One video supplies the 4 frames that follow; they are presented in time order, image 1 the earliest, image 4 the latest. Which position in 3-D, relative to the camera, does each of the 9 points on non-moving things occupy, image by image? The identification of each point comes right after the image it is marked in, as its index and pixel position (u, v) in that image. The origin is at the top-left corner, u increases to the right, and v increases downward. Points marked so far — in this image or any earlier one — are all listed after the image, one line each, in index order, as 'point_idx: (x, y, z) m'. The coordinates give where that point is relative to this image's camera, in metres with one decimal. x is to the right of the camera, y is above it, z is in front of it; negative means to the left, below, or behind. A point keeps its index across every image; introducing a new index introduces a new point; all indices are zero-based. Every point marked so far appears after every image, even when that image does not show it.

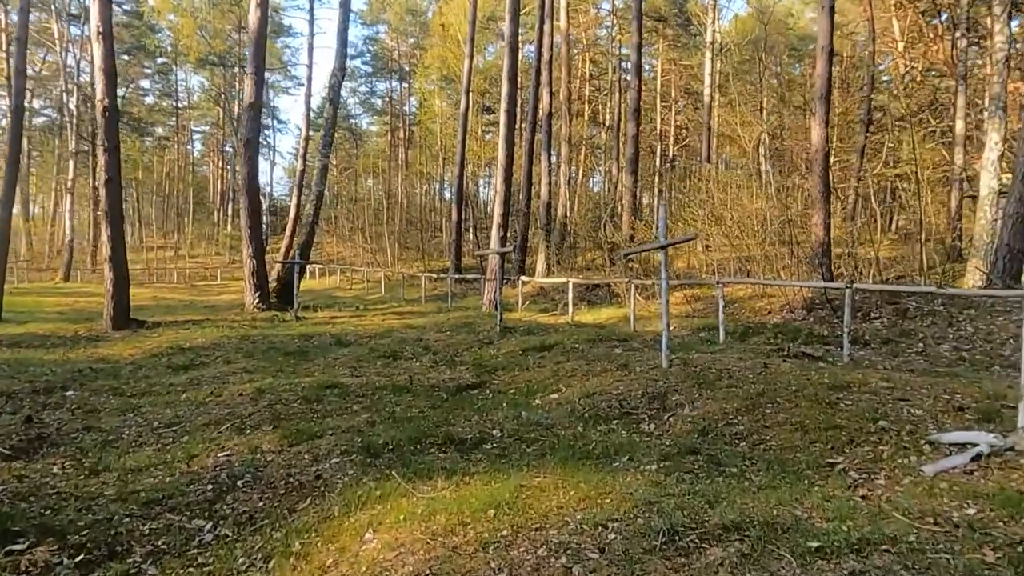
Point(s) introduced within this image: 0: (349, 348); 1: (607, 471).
0: (-2.3, -0.9, +9.4) m
1: (+0.6, -1.2, +4.4) m
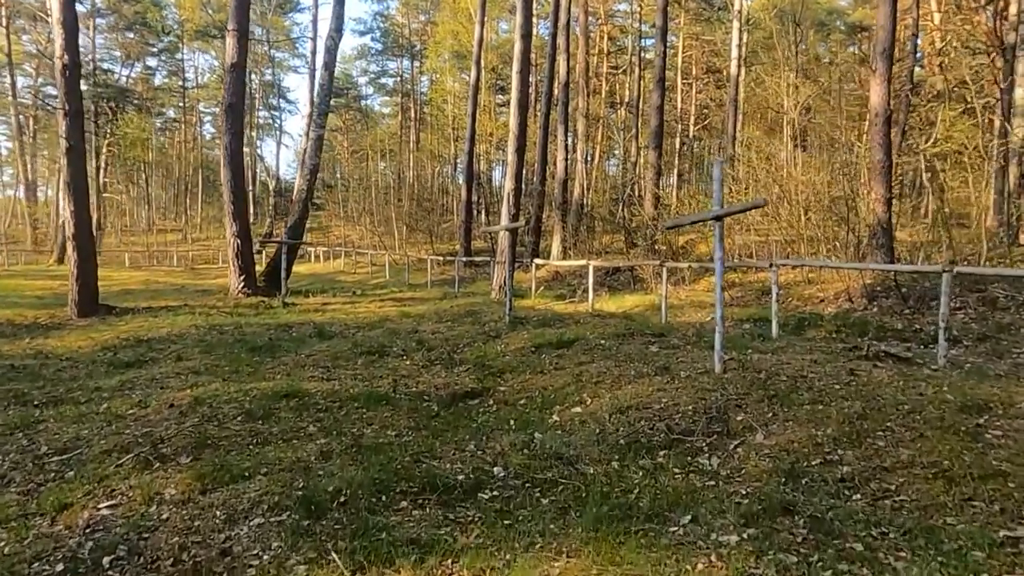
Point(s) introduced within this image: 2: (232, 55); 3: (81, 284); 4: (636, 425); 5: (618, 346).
0: (-2.2, -0.6, +7.9) m
1: (+0.7, -1.1, +2.9) m
2: (-5.5, +4.6, +12.8) m
3: (-7.6, +0.1, +11.5) m
4: (+0.9, -1.0, +4.6) m
5: (+1.1, -0.6, +6.7) m
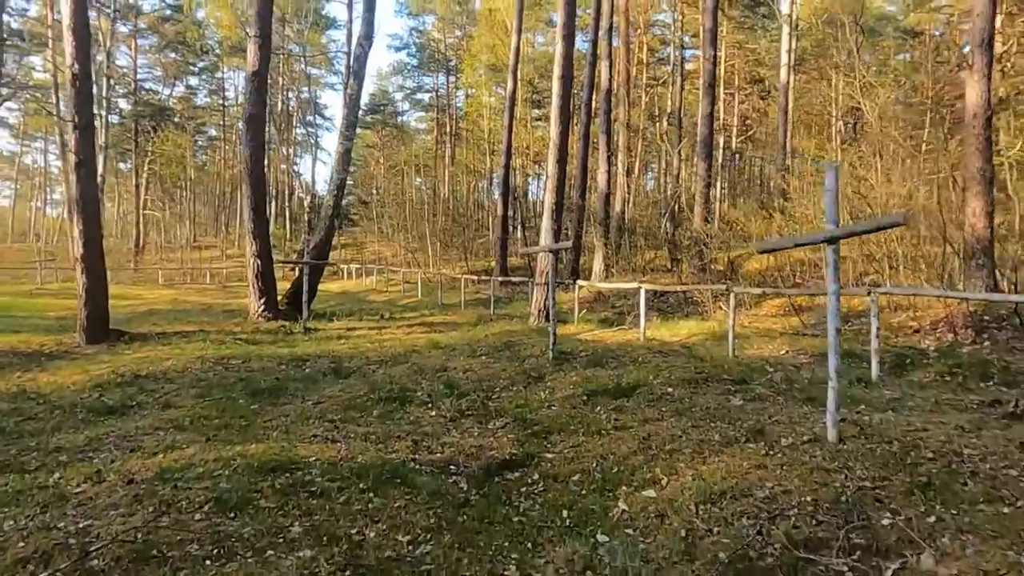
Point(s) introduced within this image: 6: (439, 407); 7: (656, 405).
0: (-1.7, -1.0, +6.8) m
1: (+0.9, -1.4, +1.6) m
2: (-4.8, +4.1, +12.0) m
3: (-6.9, -0.3, +10.7) m
4: (+1.2, -1.2, +3.3) m
5: (+1.5, -0.9, +5.4) m
6: (-0.7, -1.1, +5.8) m
7: (+1.2, -0.9, +5.3) m
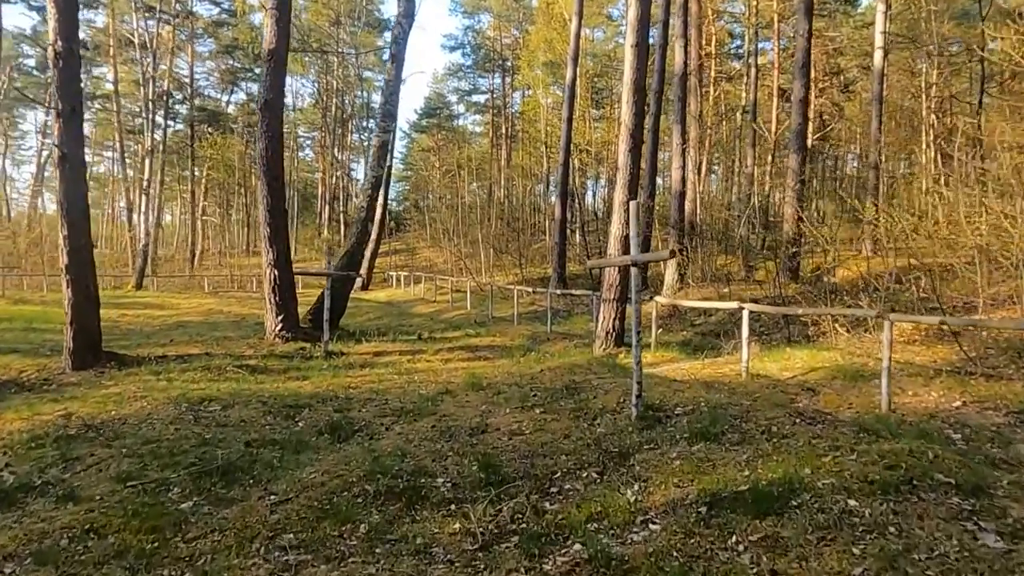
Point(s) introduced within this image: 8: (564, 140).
0: (-1.2, -1.2, +4.8) m
1: (+0.9, -1.5, -0.6) m
2: (-3.8, +3.9, +10.3) m
3: (-6.1, -0.6, +9.1) m
4: (+1.3, -1.4, +1.1) m
5: (+1.8, -1.1, +3.1) m
6: (-0.3, -1.3, +3.7) m
7: (+1.5, -1.2, +3.0) m
8: (+1.5, +4.2, +18.3) m
